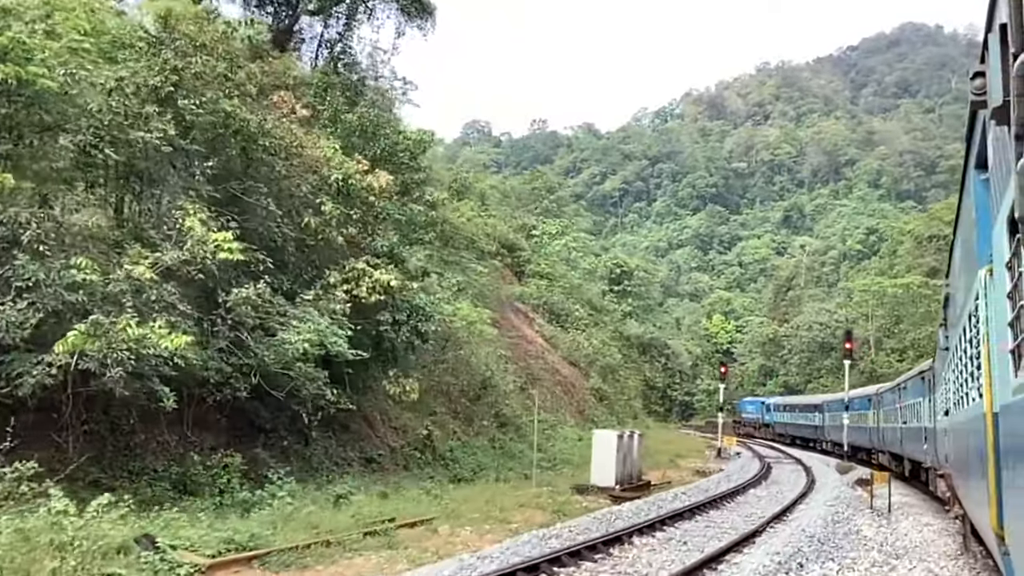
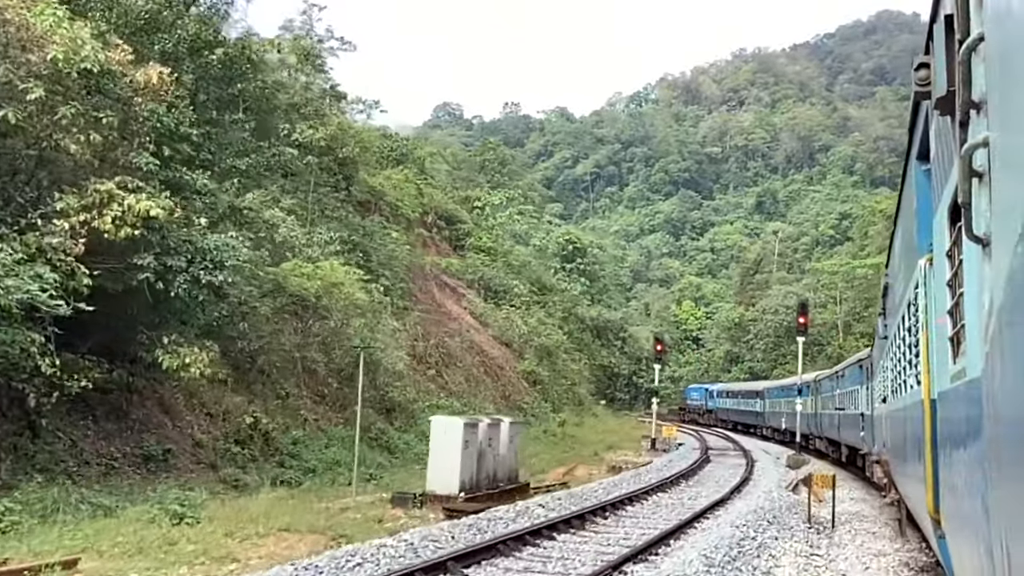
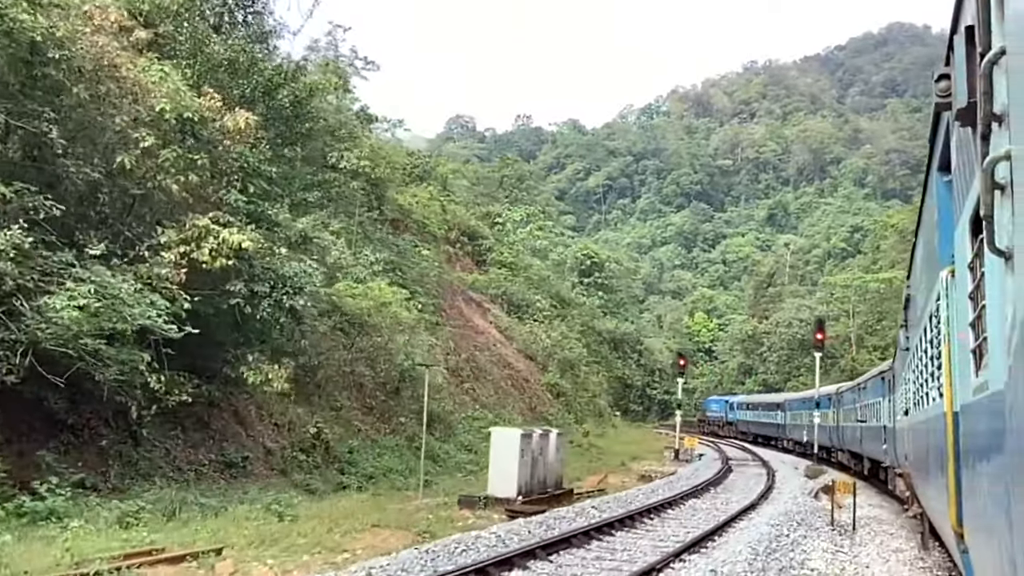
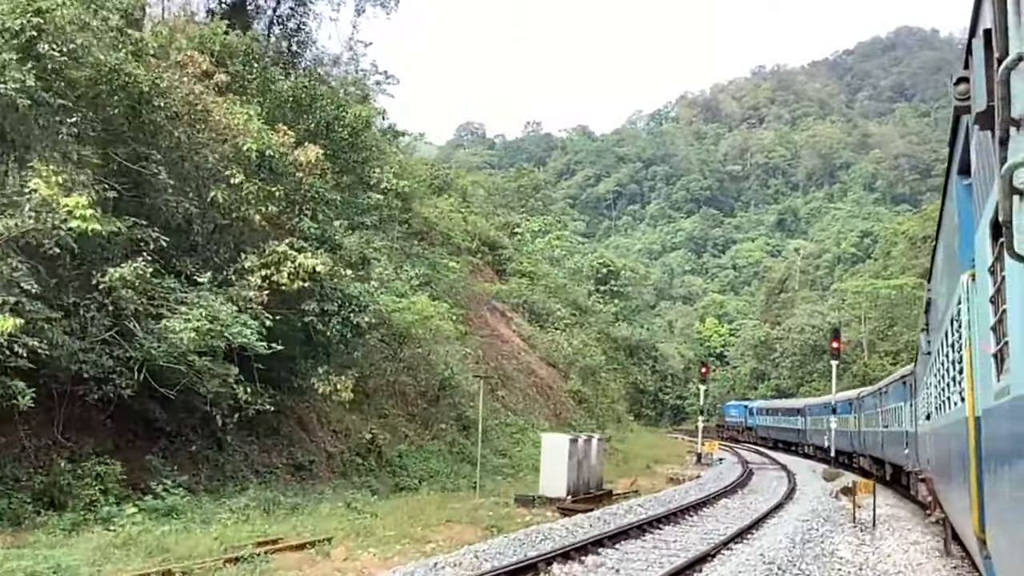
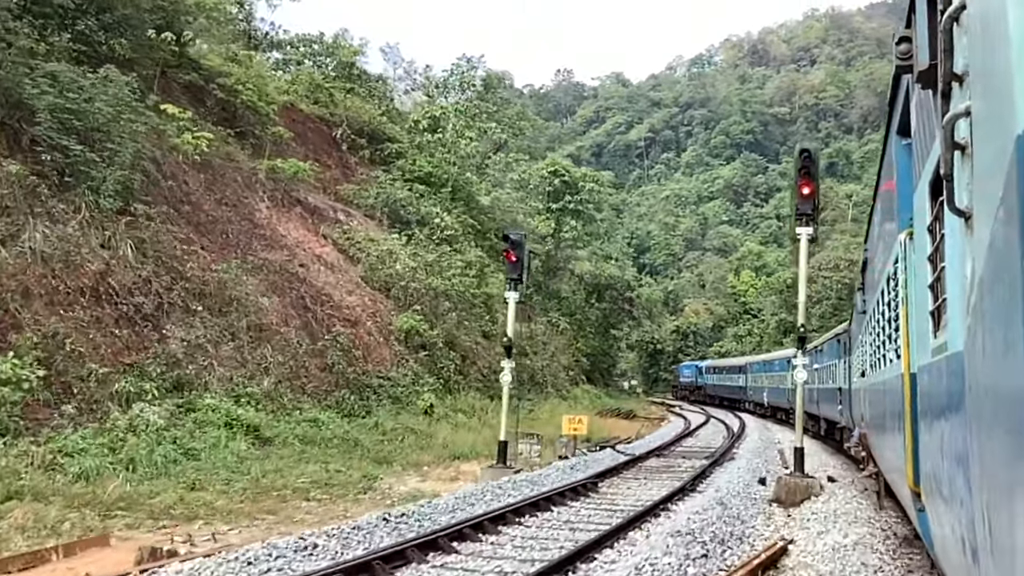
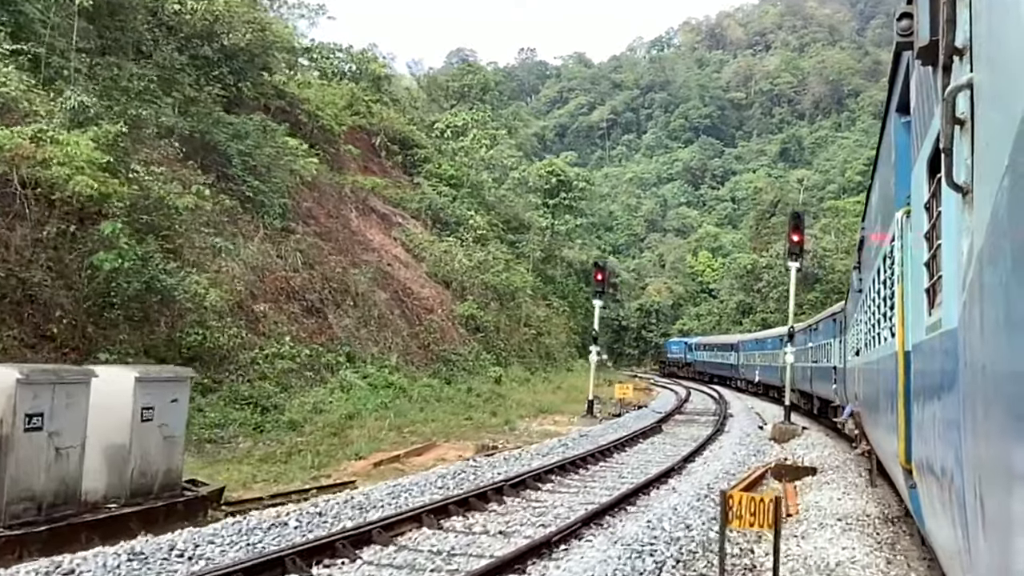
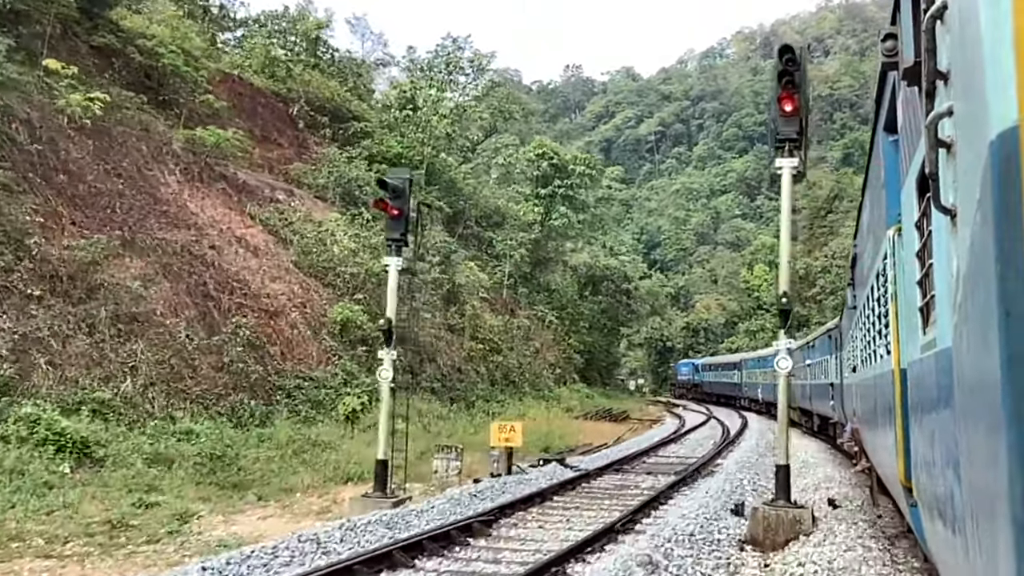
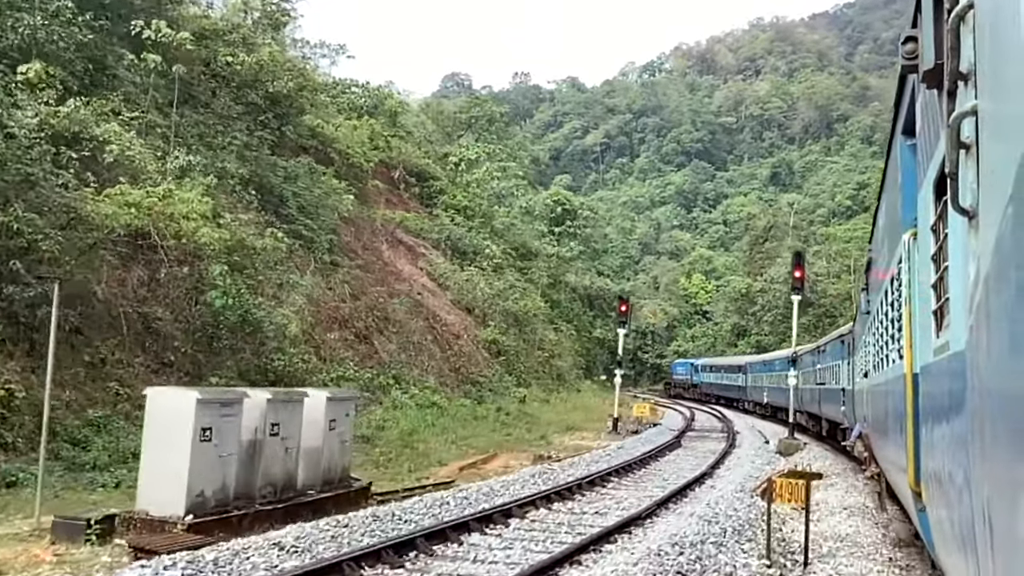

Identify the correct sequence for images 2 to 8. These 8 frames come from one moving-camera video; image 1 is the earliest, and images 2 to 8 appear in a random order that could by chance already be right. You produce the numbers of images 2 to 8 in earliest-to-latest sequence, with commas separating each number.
4, 3, 2, 8, 6, 5, 7
